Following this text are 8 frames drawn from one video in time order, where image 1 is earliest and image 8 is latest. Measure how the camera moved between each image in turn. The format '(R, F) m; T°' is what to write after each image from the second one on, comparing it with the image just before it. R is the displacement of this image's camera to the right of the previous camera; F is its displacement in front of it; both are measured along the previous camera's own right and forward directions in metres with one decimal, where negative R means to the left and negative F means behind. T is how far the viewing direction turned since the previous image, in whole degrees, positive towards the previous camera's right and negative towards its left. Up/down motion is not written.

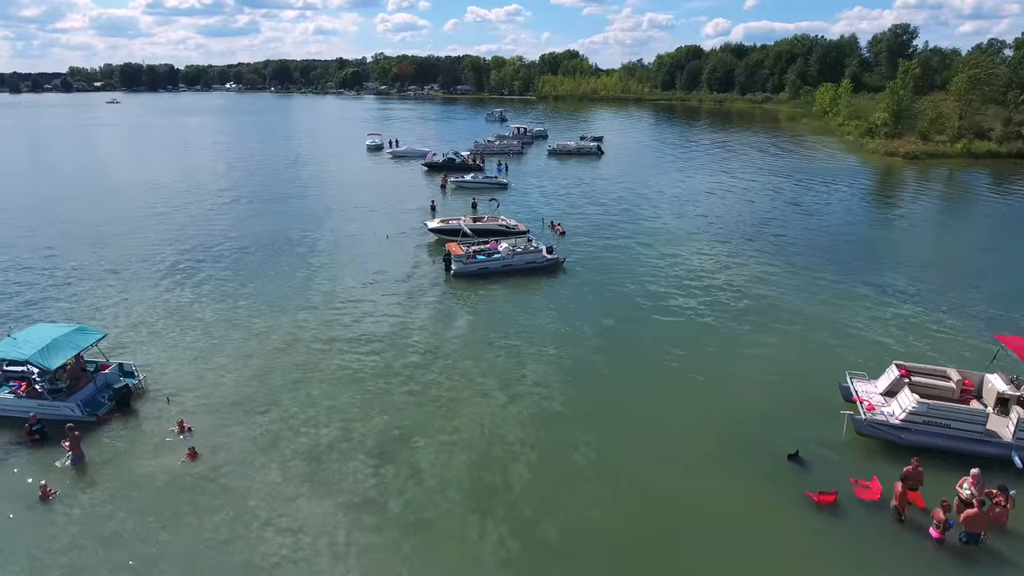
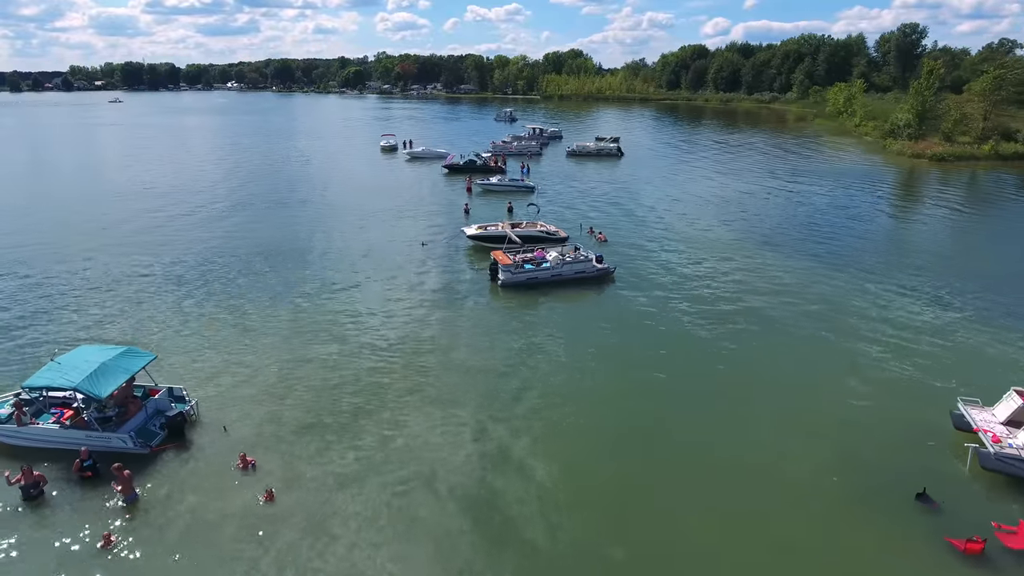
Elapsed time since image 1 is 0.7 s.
(-3.5, +2.3) m; 0°
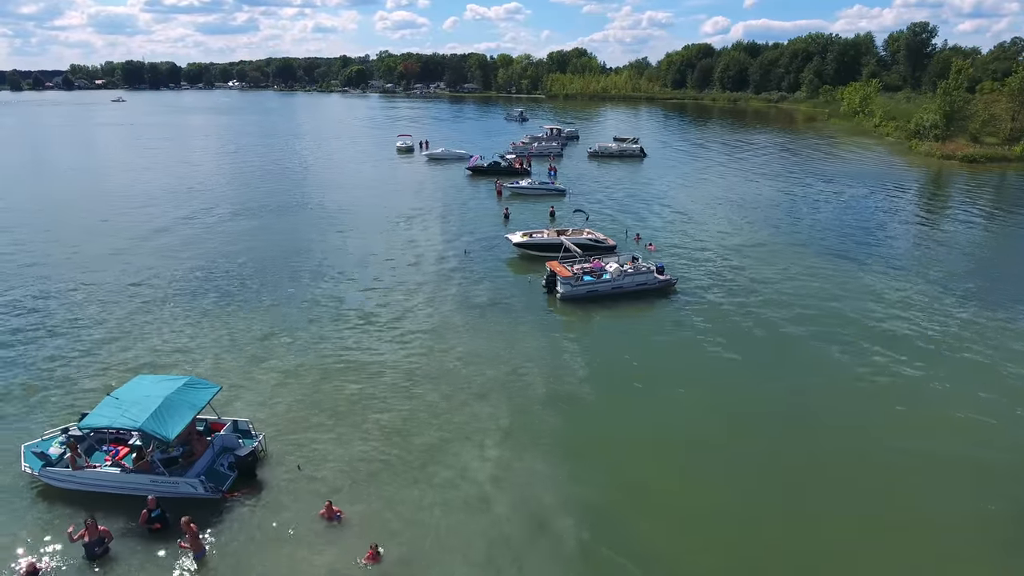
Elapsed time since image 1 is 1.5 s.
(-3.8, +2.6) m; 0°
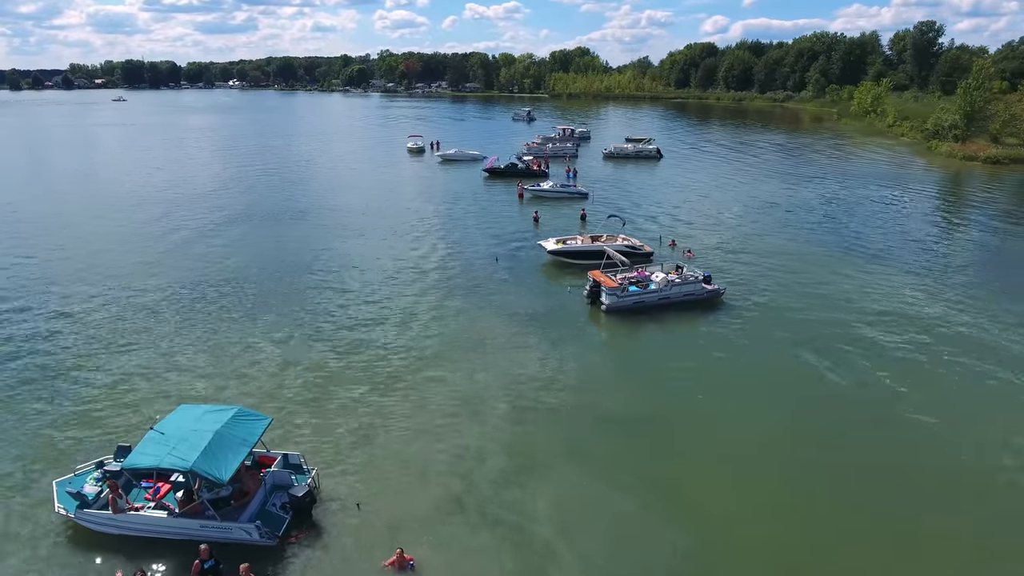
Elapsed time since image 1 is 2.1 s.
(-2.6, +2.1) m; 0°
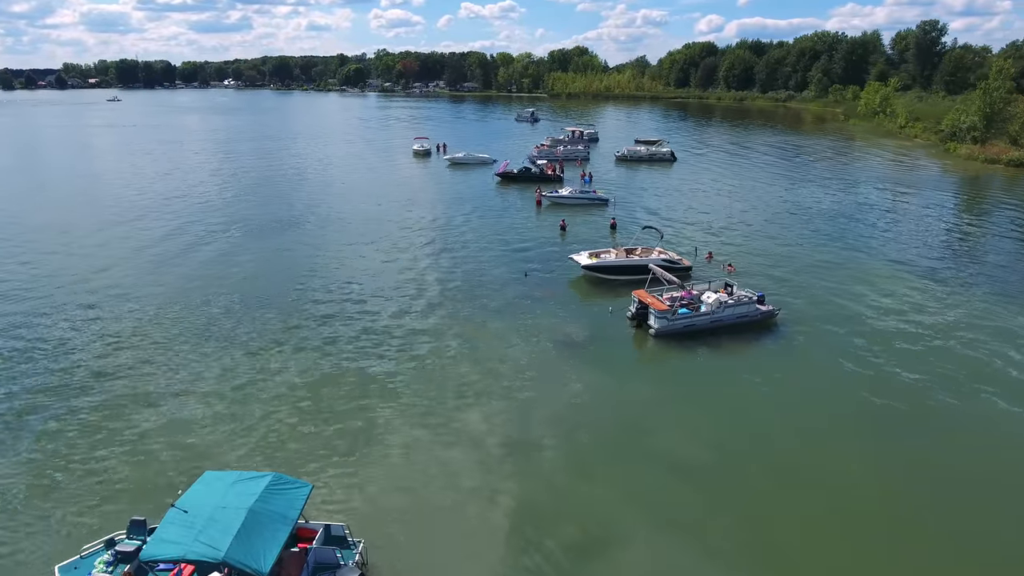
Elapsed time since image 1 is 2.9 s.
(-2.5, +3.3) m; 0°
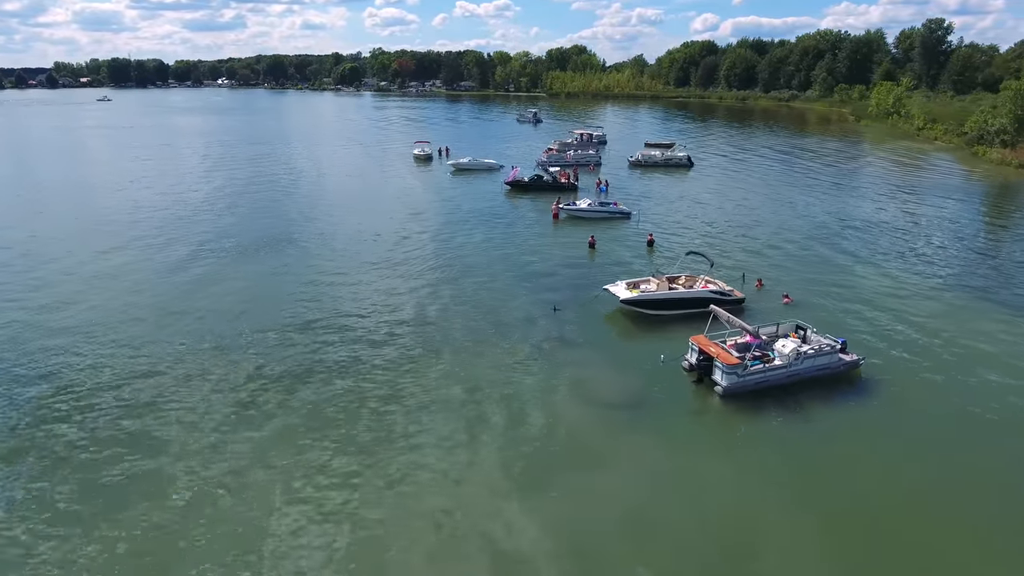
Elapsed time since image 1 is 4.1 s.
(-1.9, +6.4) m; 0°
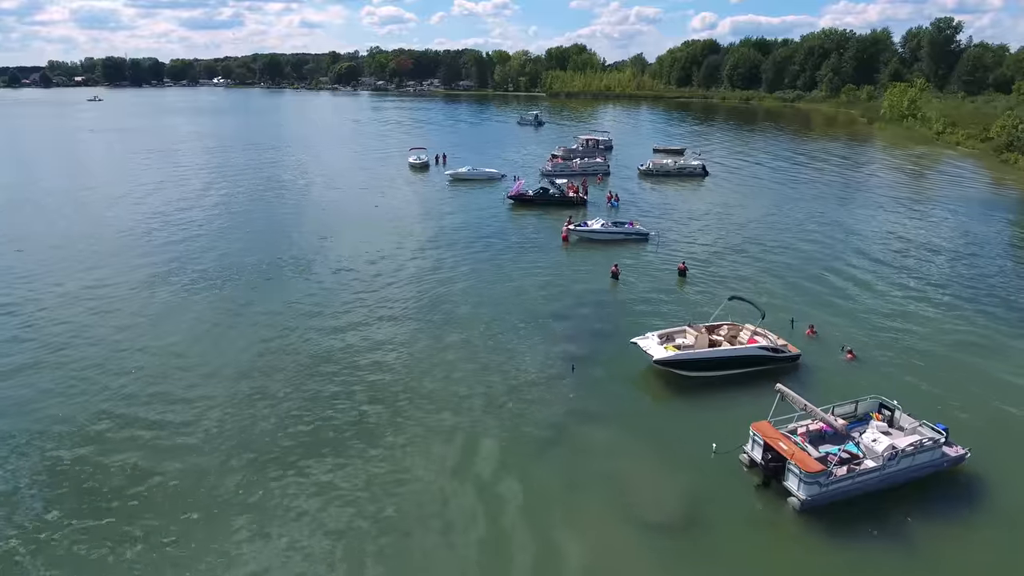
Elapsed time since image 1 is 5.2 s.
(-0.6, +7.0) m; 0°
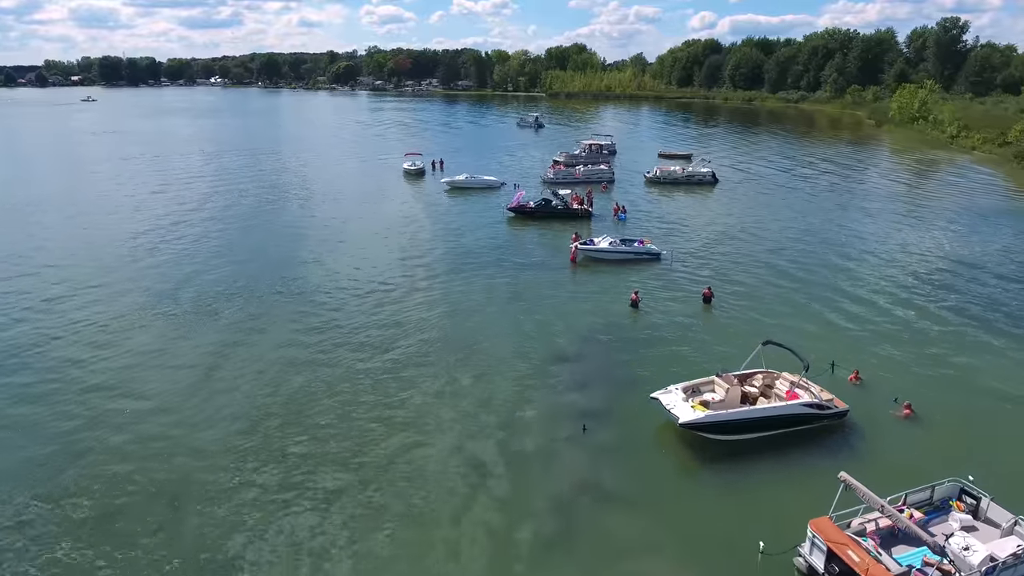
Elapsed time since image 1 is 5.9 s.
(-0.1, +4.9) m; 0°
